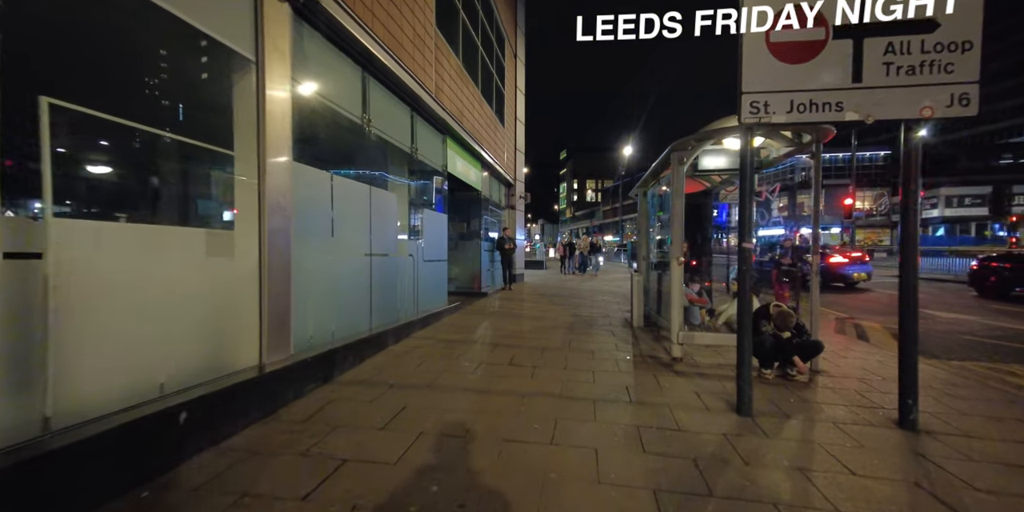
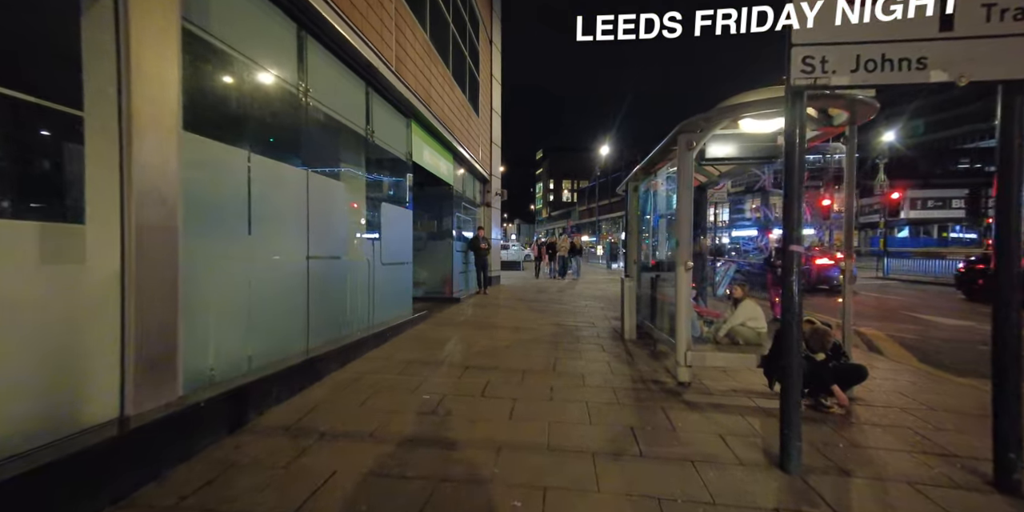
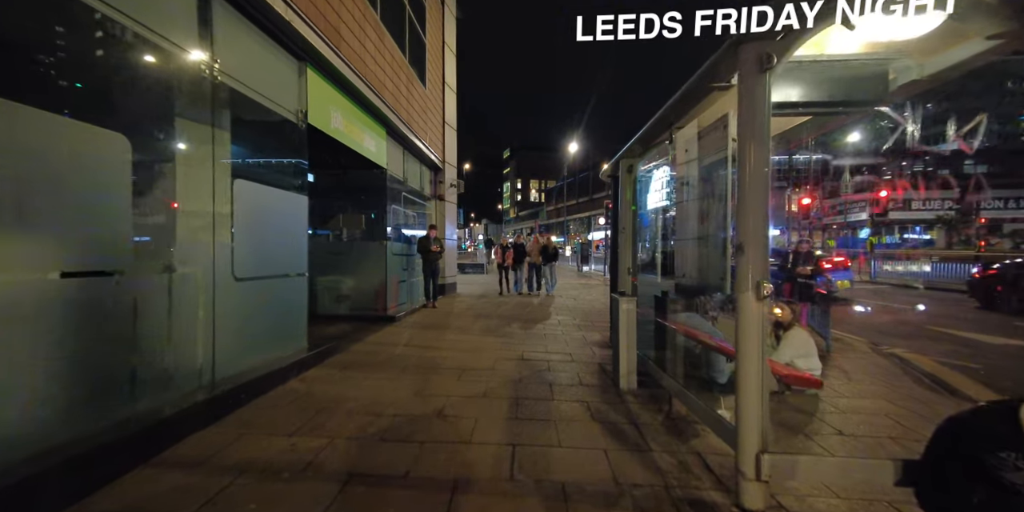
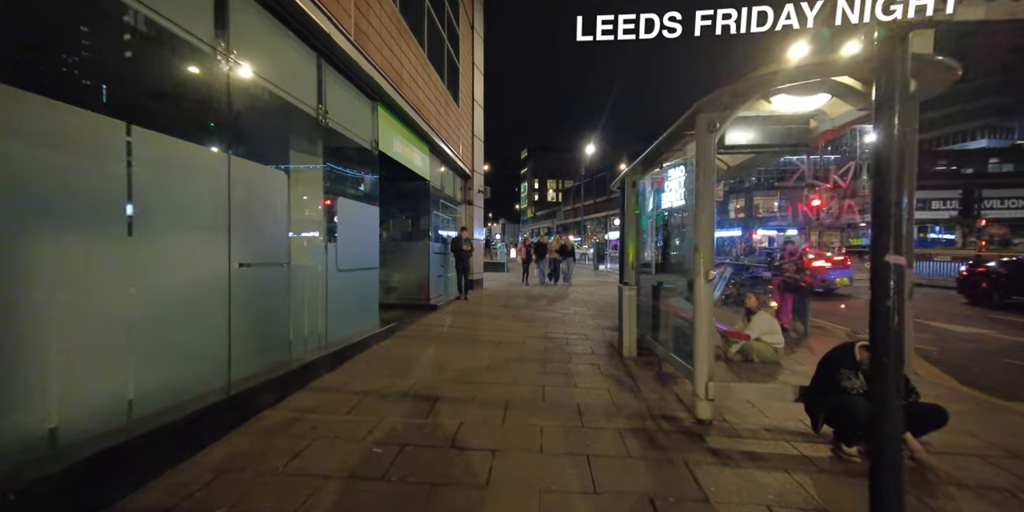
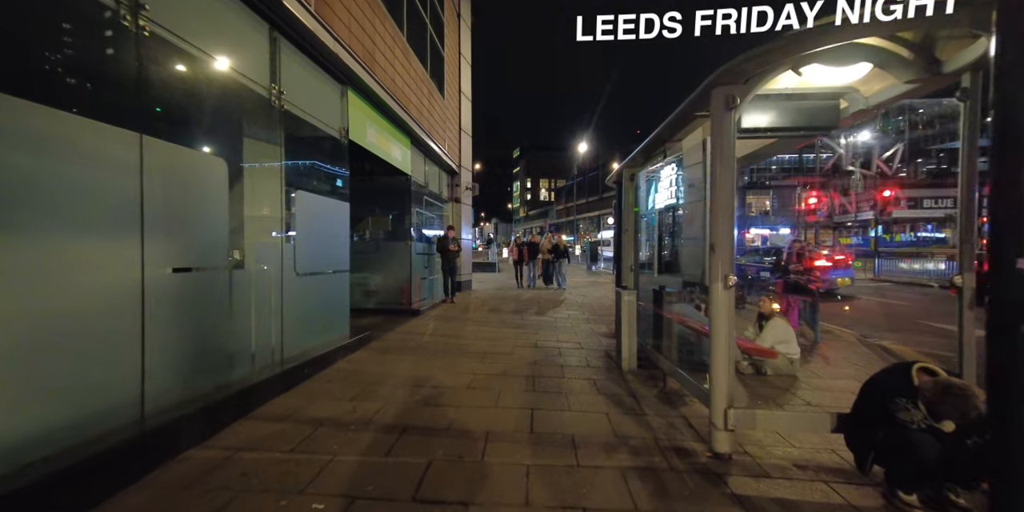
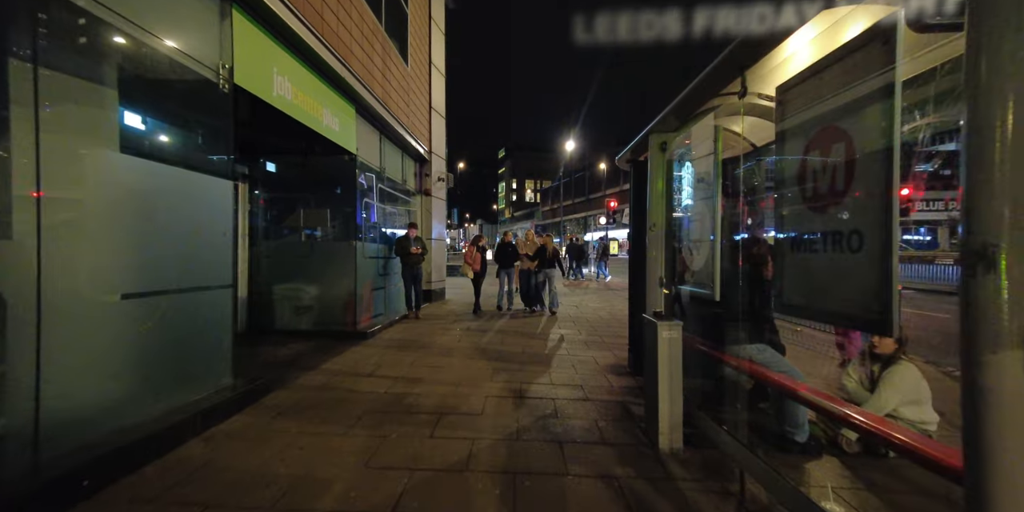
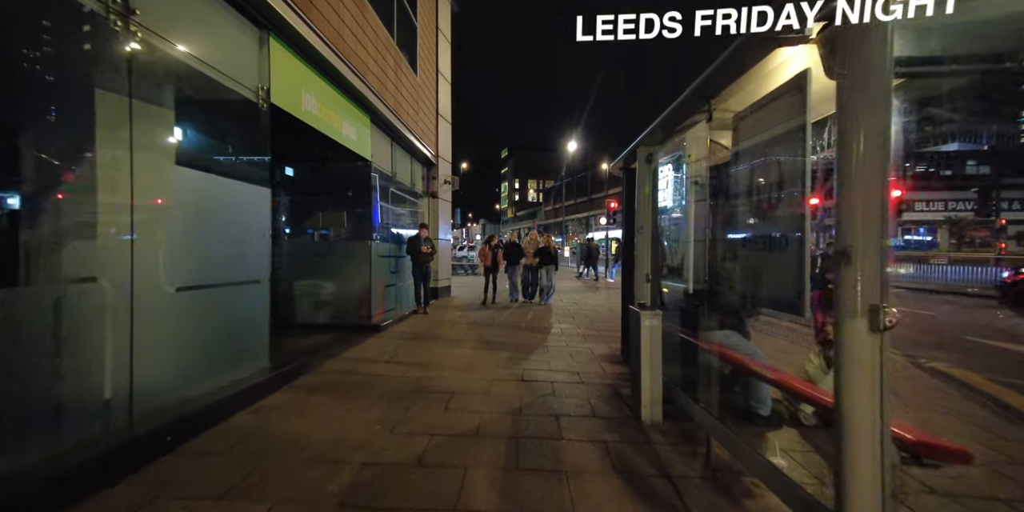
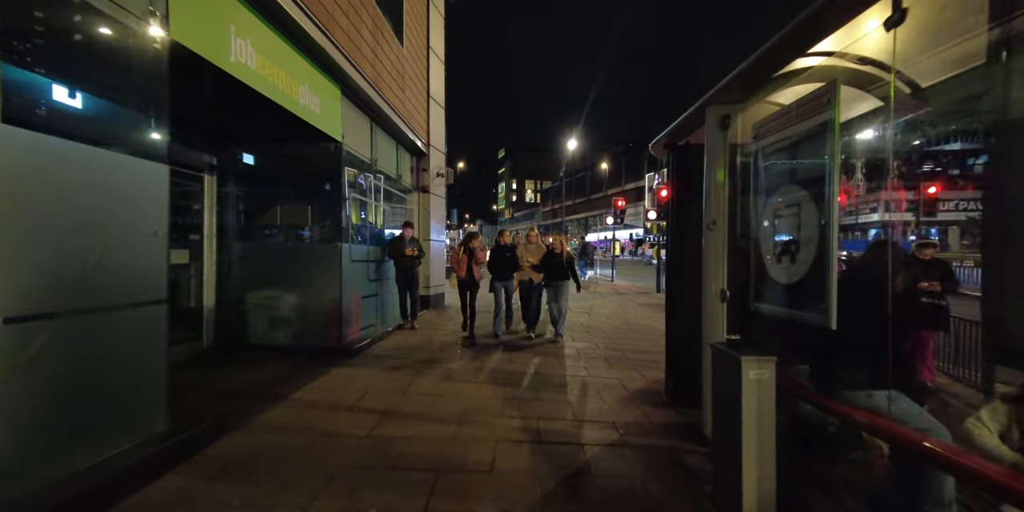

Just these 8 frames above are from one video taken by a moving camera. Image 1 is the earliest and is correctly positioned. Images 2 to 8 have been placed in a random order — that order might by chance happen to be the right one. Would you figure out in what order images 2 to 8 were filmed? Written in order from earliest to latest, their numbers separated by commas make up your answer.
2, 4, 5, 3, 7, 6, 8
